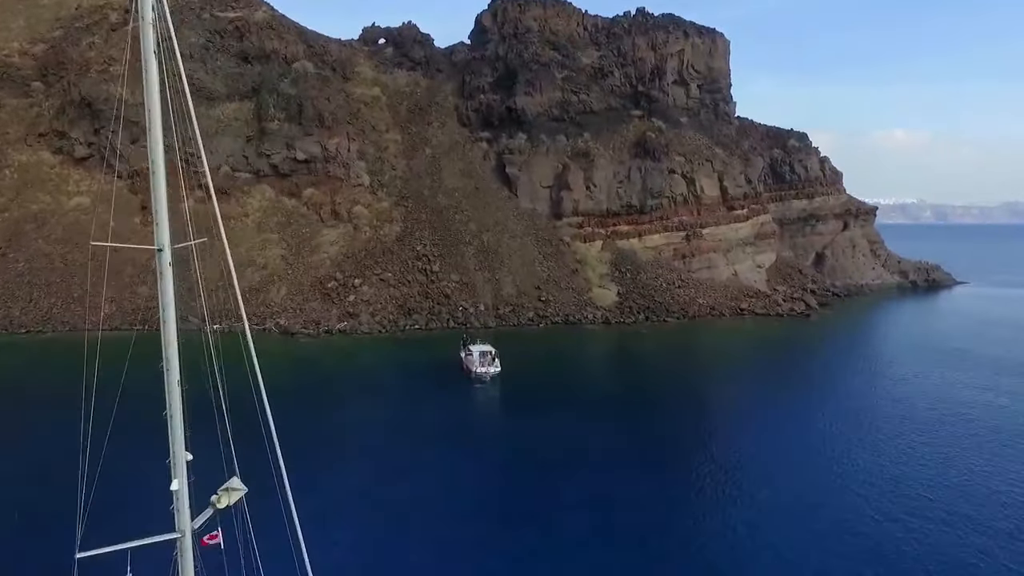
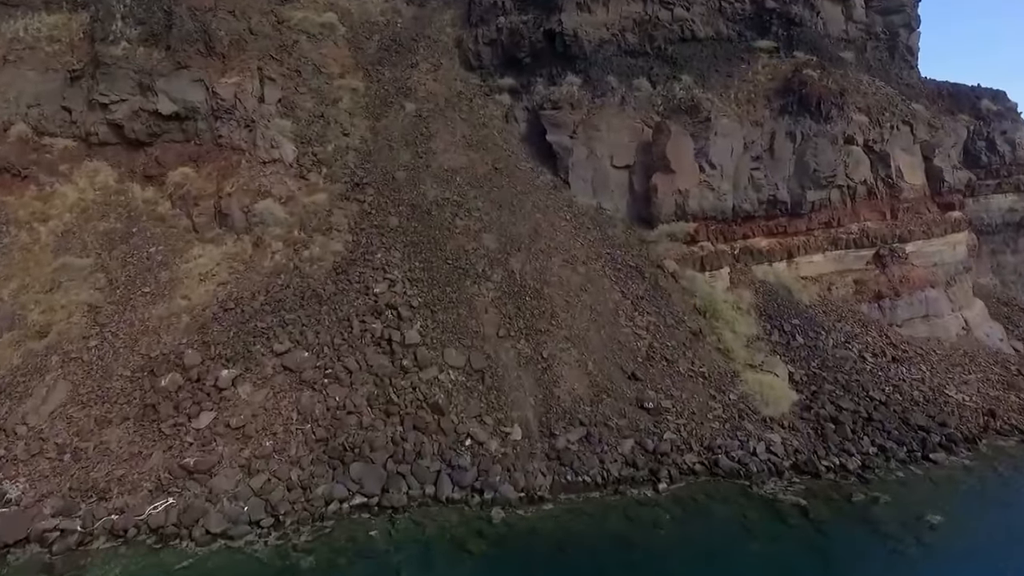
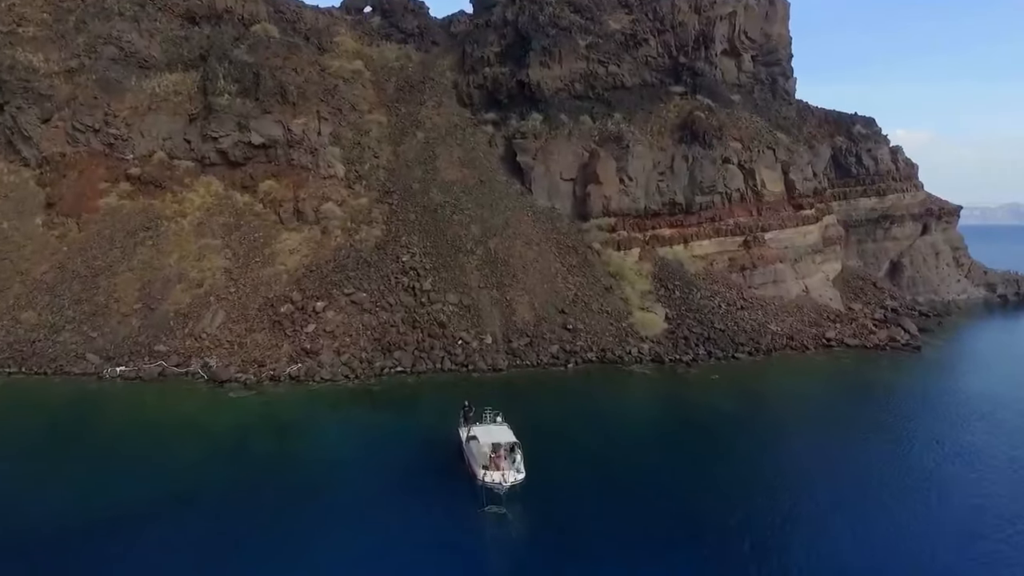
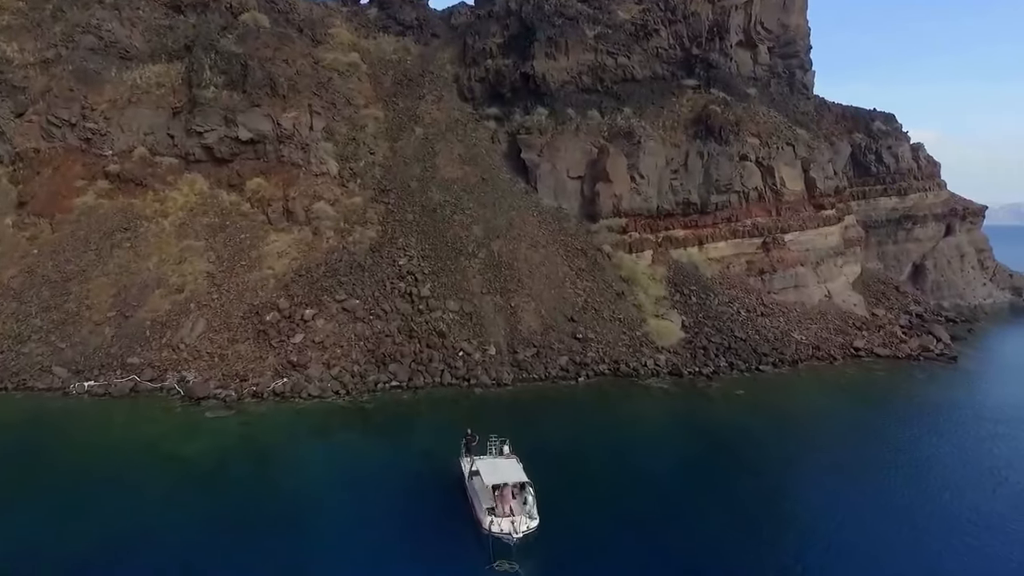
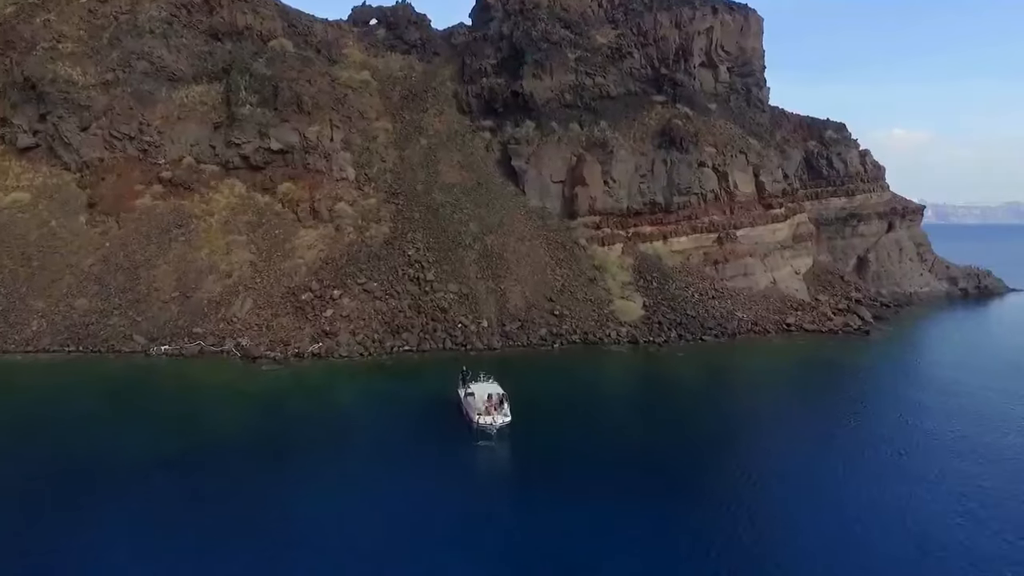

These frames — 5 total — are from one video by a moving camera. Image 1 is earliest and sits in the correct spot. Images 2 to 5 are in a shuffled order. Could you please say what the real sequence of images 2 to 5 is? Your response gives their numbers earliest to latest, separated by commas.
5, 3, 4, 2
